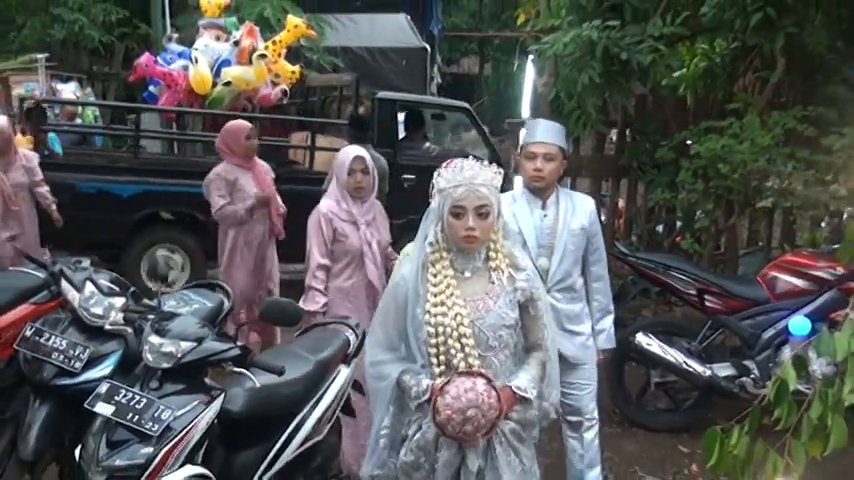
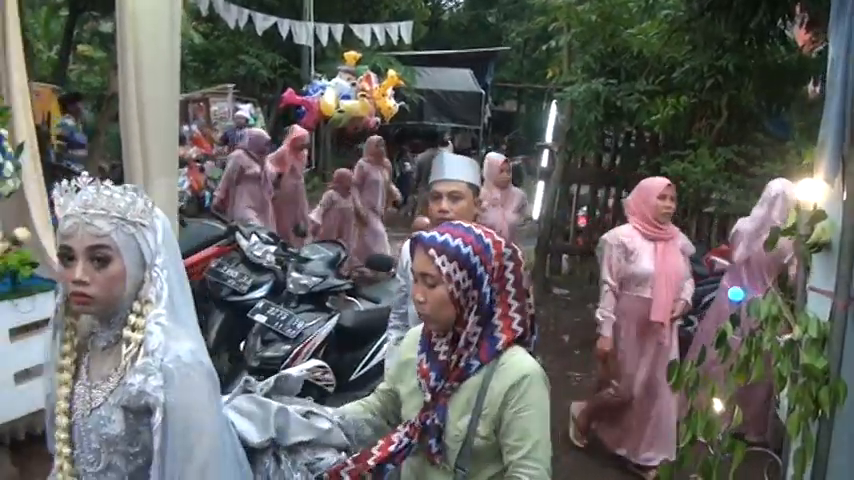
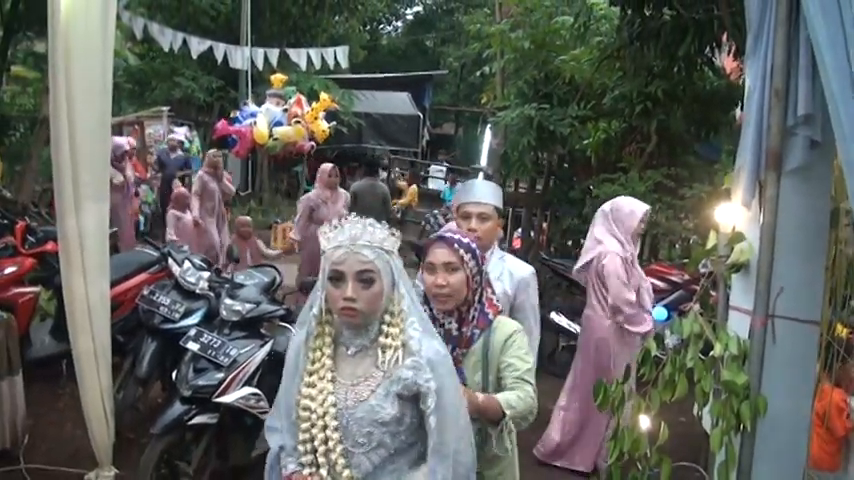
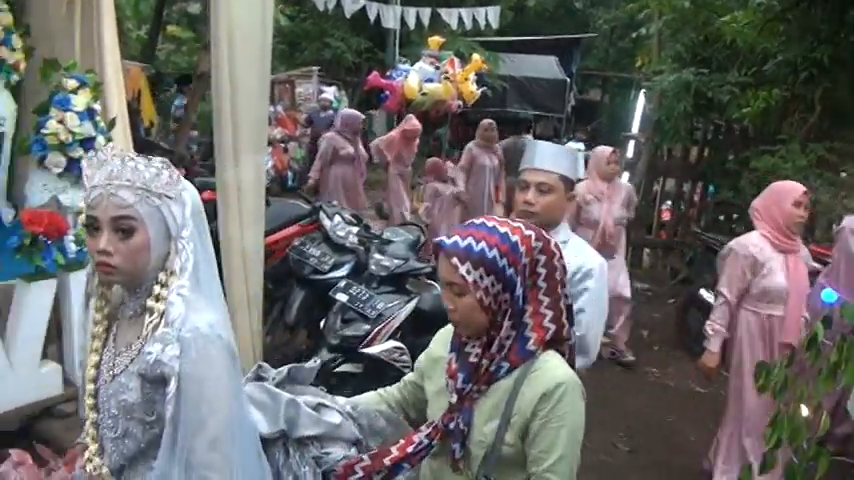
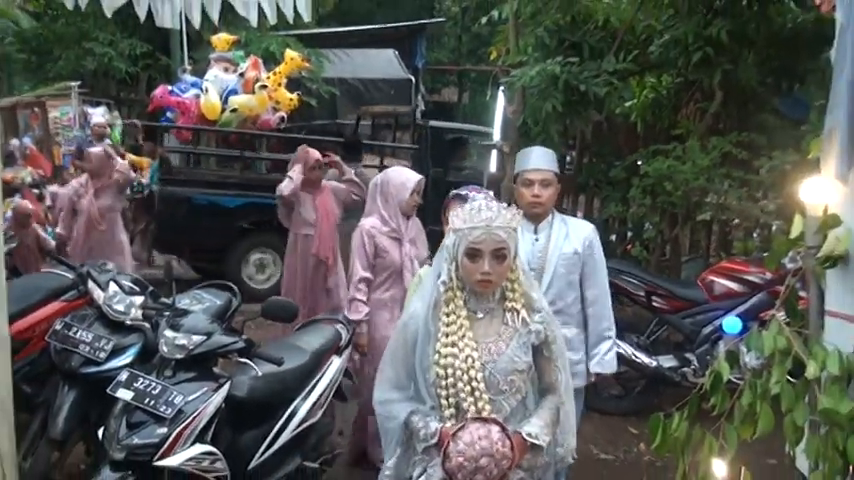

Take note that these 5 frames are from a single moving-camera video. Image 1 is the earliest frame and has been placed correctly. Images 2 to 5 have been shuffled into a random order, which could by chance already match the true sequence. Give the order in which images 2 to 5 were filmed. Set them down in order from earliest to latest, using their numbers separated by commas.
5, 3, 2, 4
